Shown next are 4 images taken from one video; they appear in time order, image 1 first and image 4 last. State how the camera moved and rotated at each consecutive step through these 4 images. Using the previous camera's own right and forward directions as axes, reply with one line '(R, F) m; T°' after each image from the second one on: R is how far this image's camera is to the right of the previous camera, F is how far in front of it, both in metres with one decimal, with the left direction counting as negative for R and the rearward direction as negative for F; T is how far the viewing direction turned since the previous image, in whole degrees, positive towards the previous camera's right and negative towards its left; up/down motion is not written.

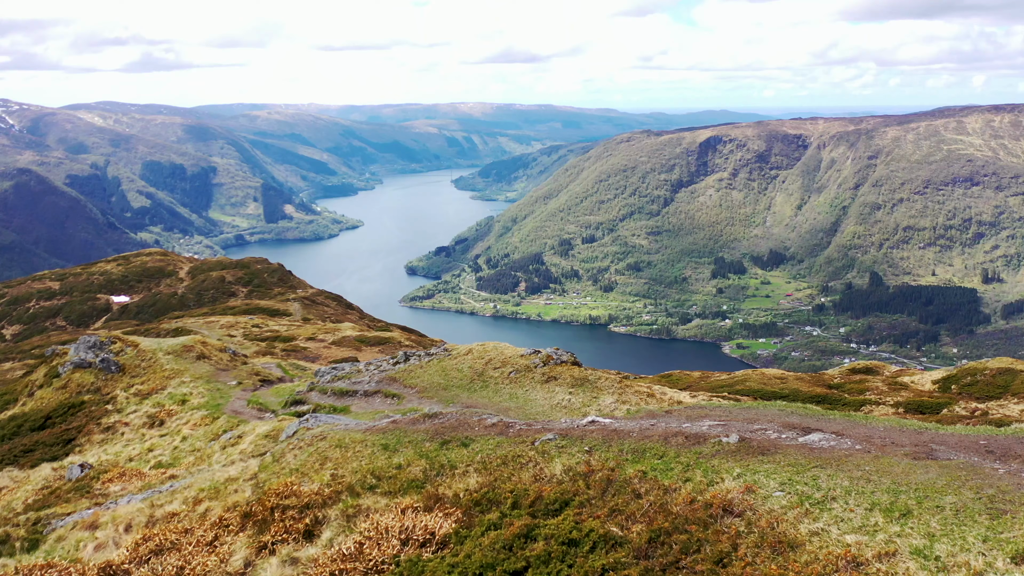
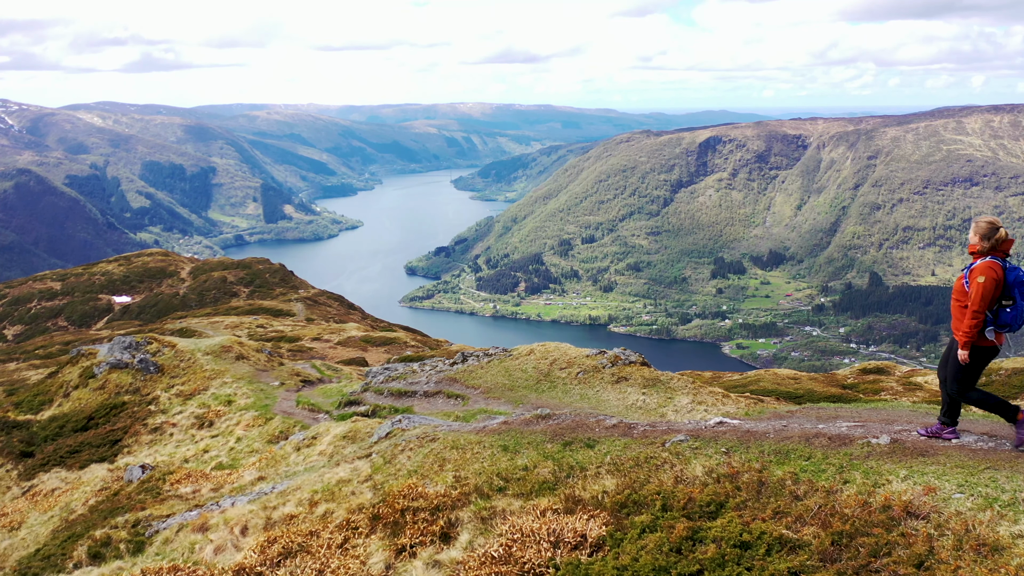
(-3.4, +0.1) m; 0°
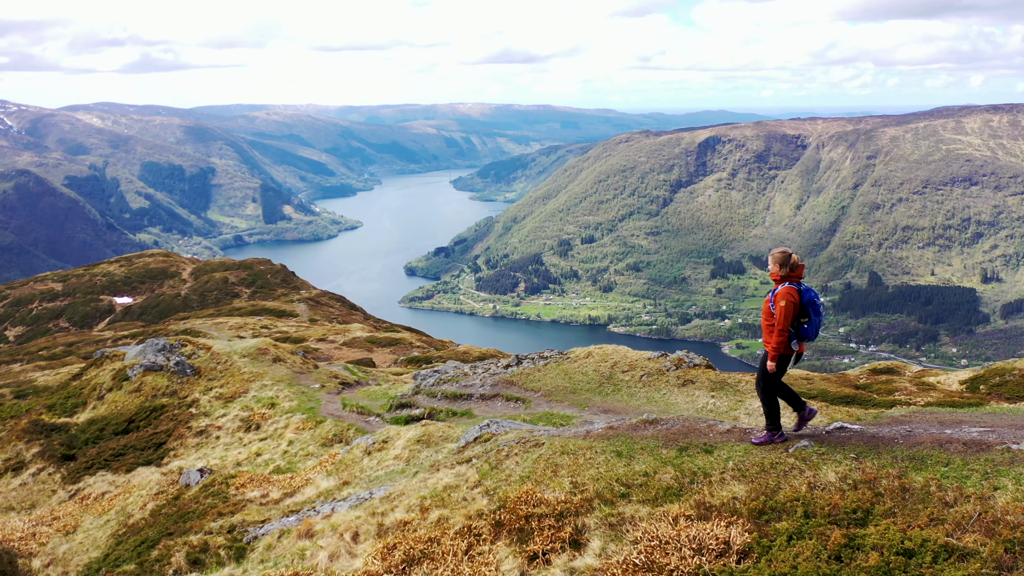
(-3.2, +0.1) m; 0°
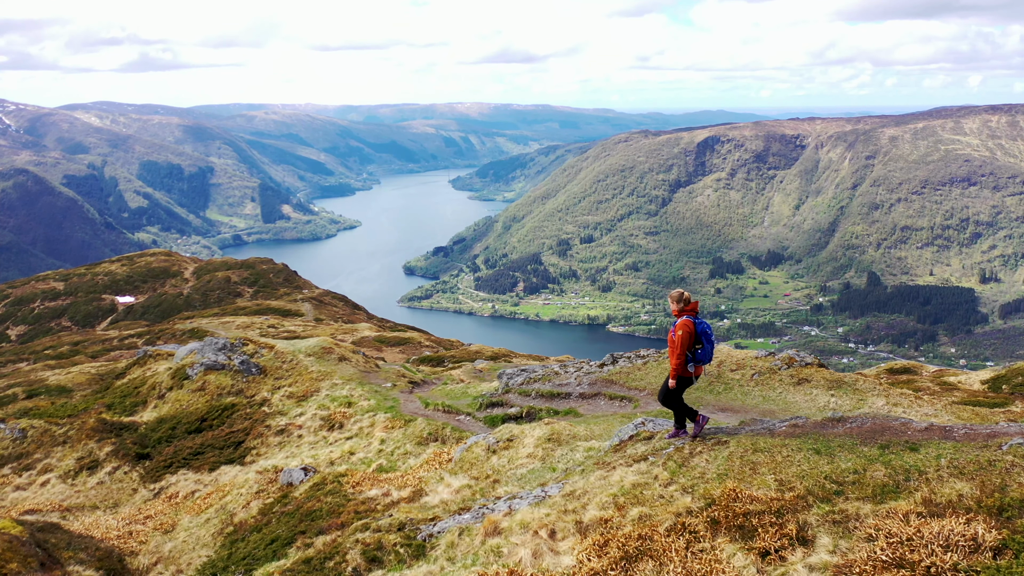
(-5.6, 0.0) m; 0°
